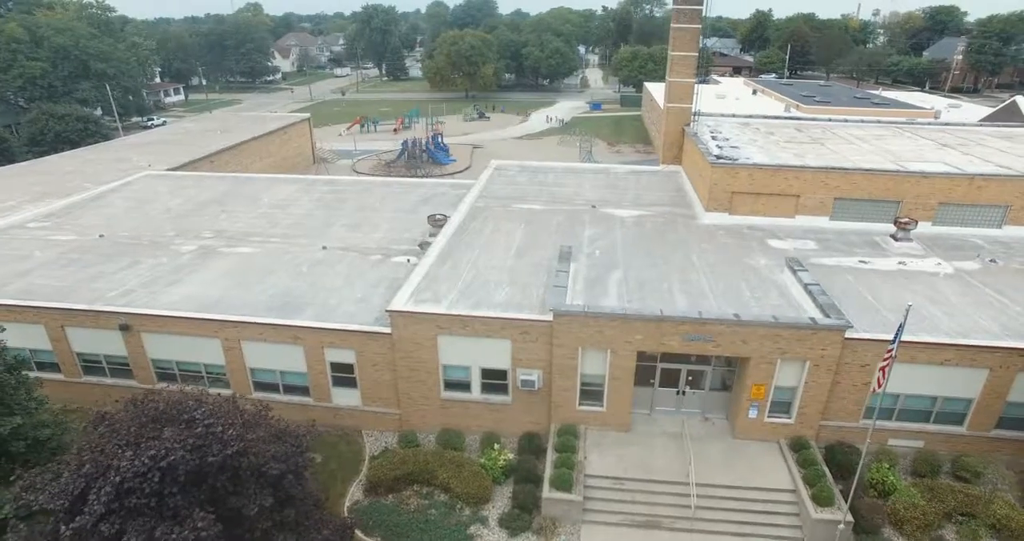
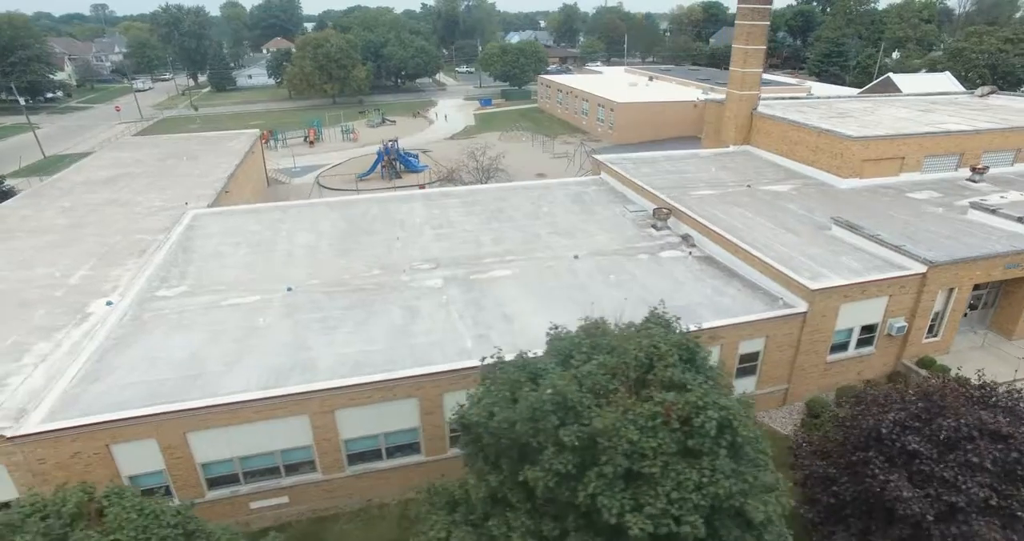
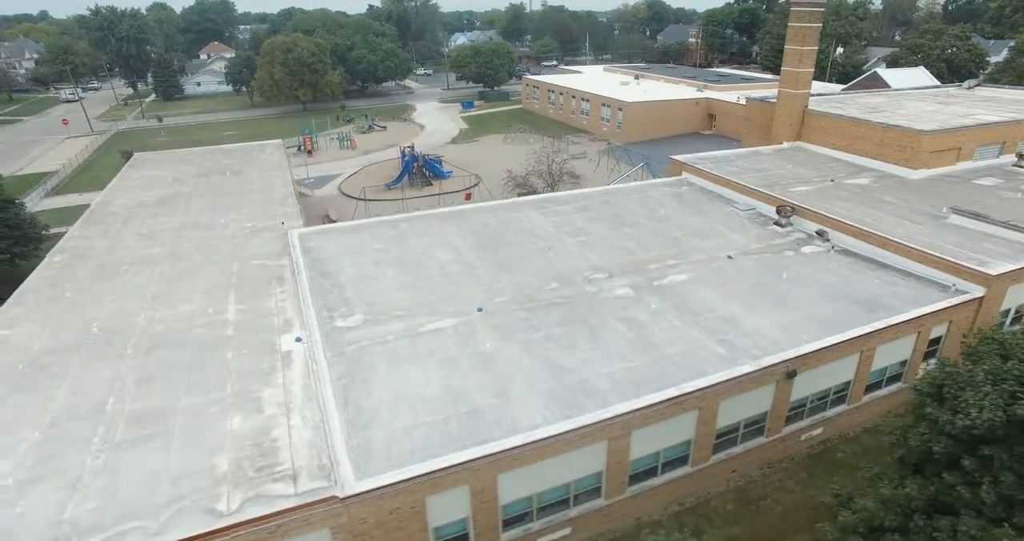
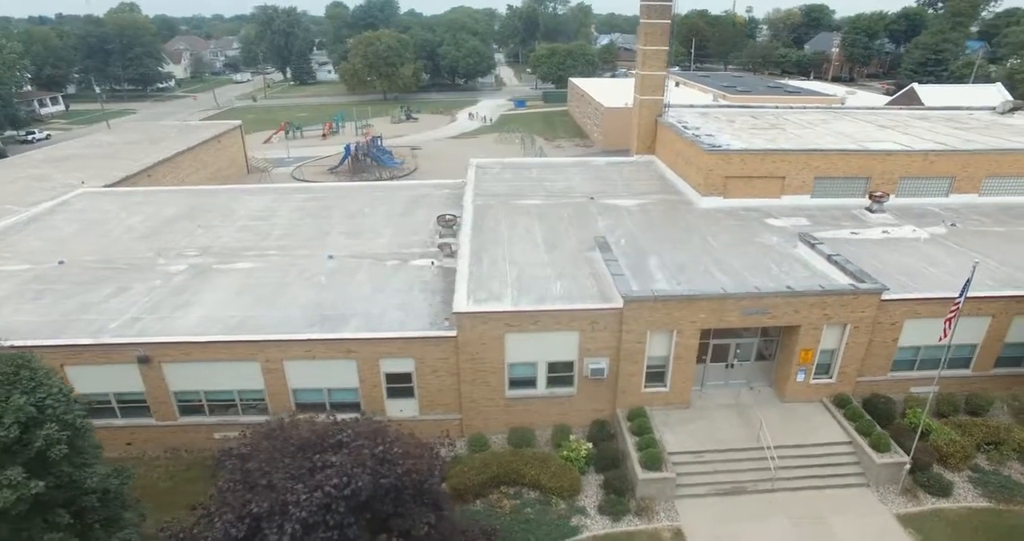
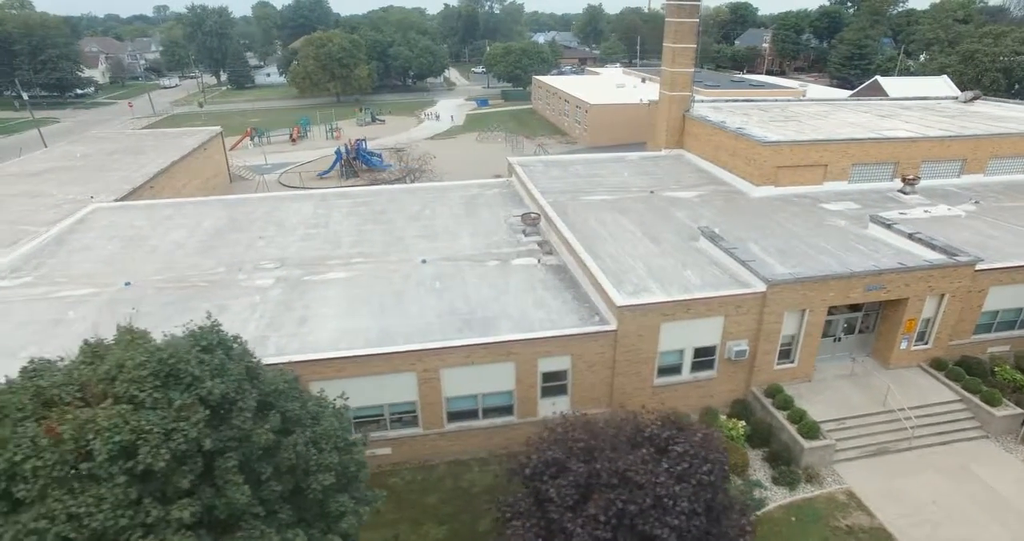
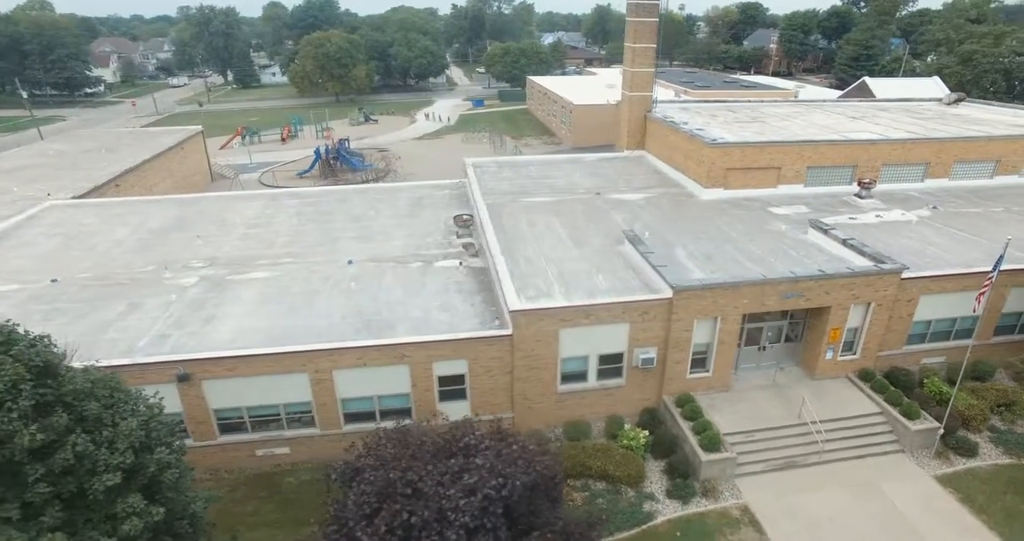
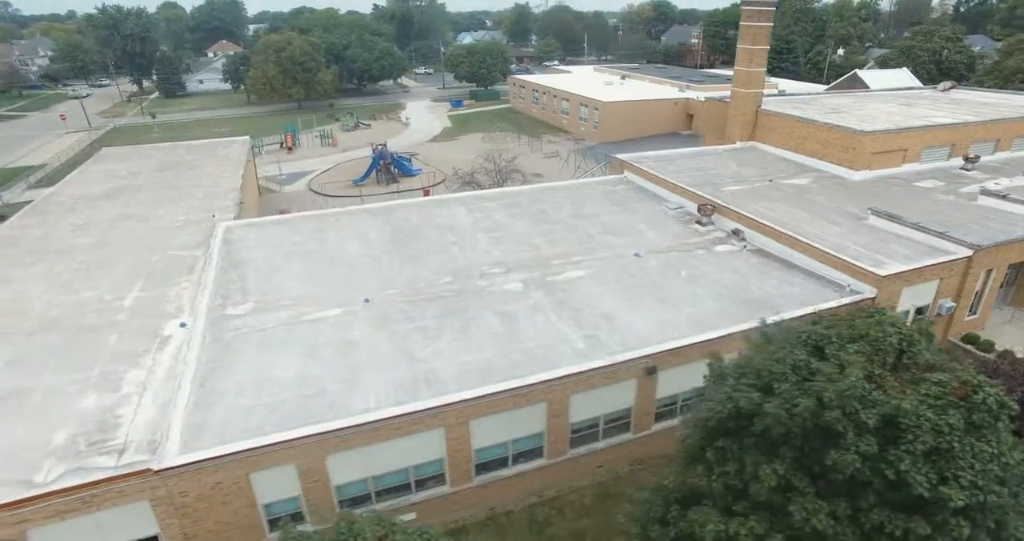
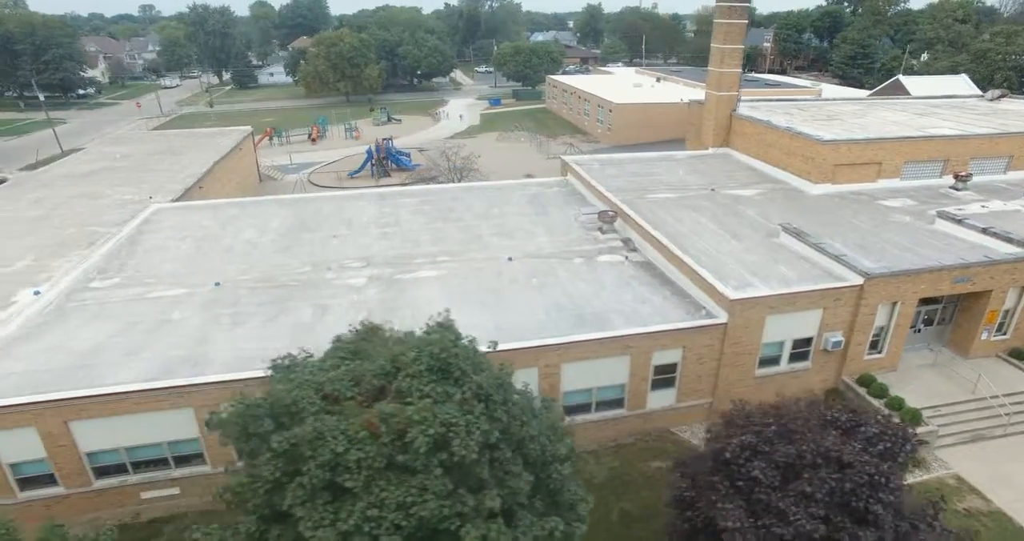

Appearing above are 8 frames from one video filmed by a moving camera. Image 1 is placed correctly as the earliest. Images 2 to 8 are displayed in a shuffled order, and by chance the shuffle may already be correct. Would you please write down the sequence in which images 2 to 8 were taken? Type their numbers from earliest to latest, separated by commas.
4, 6, 5, 8, 2, 7, 3
